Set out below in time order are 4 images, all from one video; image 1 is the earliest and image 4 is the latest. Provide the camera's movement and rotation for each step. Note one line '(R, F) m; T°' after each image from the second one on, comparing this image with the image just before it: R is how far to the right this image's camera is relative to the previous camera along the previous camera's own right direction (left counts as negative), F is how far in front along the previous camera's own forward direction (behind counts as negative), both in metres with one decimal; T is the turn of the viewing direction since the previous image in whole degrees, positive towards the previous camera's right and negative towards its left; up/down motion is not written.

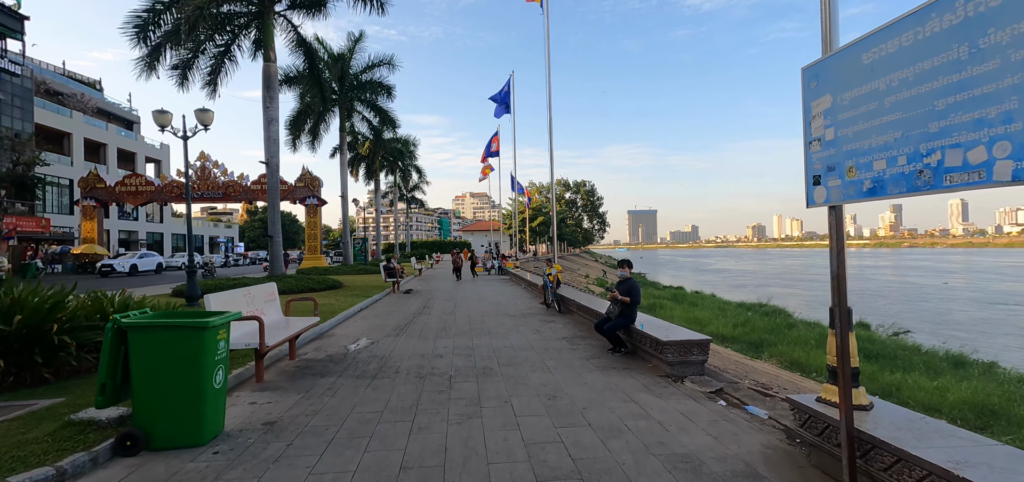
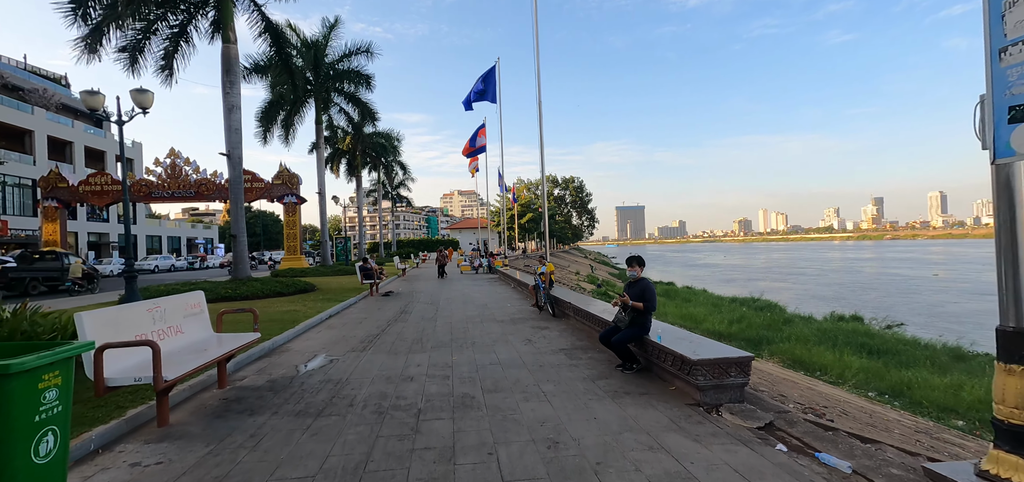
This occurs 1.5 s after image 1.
(+0.1, +1.2) m; +1°
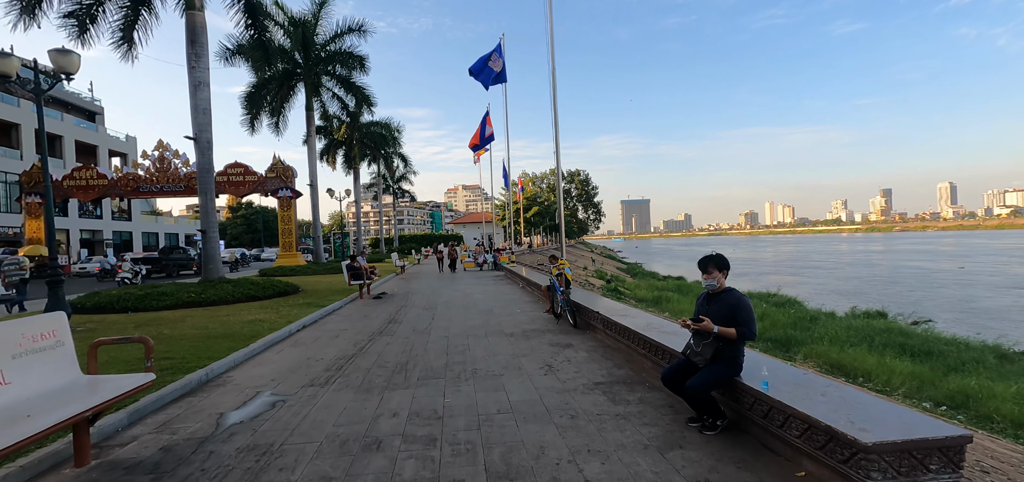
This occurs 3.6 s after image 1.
(-0.1, +1.8) m; -1°
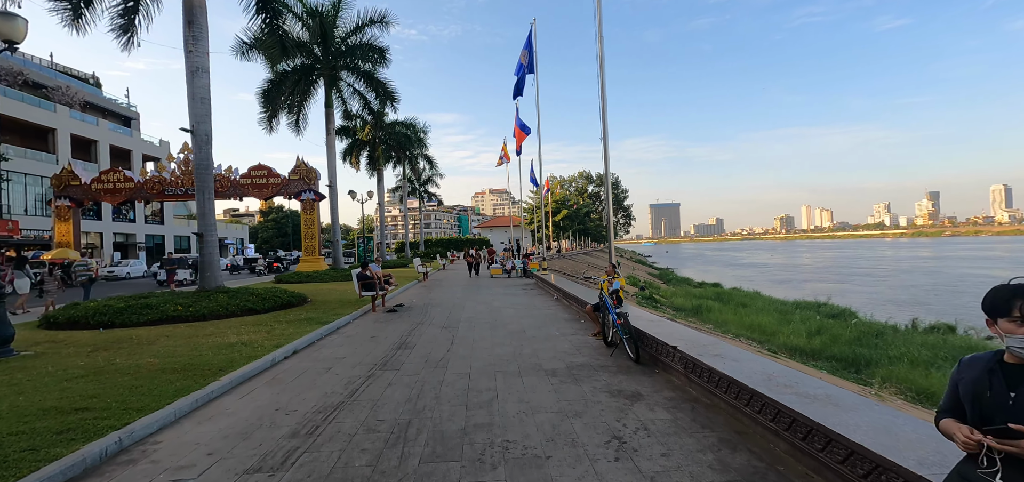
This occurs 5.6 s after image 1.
(-0.2, +1.8) m; -4°
